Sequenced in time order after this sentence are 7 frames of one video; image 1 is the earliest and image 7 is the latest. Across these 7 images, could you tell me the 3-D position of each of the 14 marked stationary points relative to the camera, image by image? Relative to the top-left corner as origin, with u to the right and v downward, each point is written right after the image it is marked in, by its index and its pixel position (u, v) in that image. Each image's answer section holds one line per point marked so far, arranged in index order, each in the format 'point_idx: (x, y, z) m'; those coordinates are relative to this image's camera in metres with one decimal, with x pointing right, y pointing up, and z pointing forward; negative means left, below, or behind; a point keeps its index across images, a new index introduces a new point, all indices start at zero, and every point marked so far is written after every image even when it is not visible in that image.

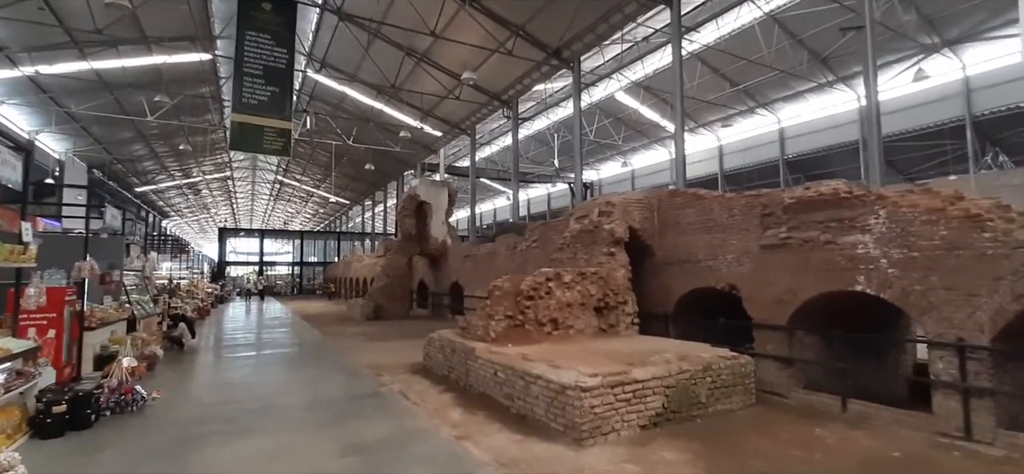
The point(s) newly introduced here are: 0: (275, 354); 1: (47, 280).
0: (-5.3, -2.6, +10.8) m
1: (-7.0, -0.6, +7.2) m
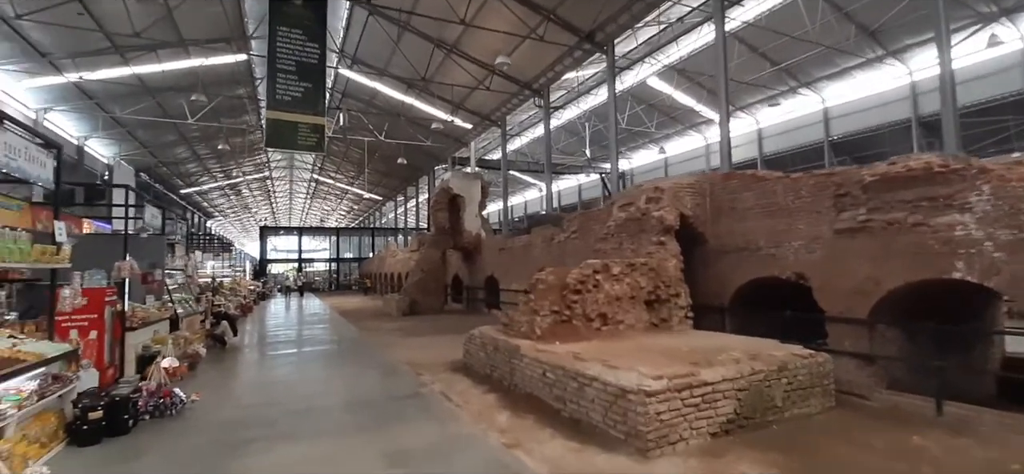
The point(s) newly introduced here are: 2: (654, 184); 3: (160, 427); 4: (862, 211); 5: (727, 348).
0: (-4.4, -2.5, +10.6) m
1: (-6.3, -0.7, +7.2) m
2: (+2.5, +0.9, +8.3) m
3: (-3.9, -2.1, +5.3) m
4: (+4.5, +0.3, +6.2) m
5: (+2.5, -1.3, +5.6) m
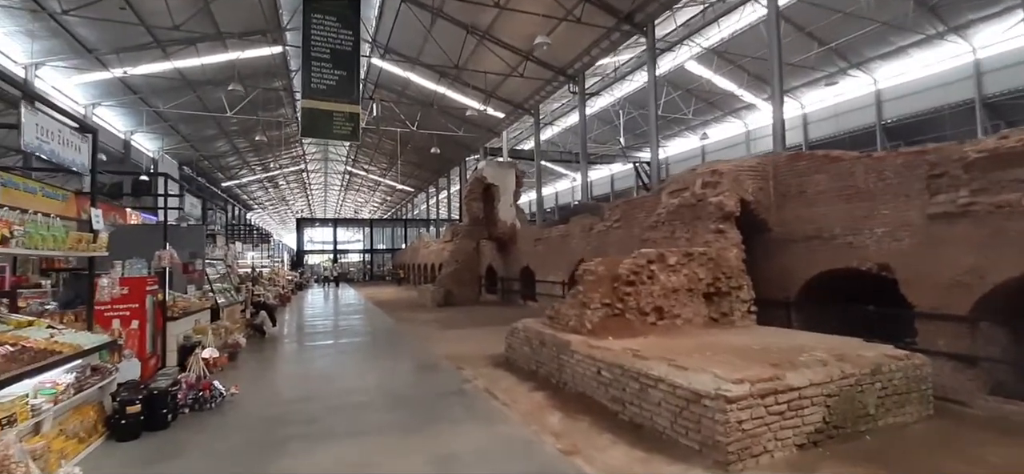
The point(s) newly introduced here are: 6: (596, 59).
0: (-3.5, -2.3, +10.5) m
1: (-5.7, -0.5, +7.1) m
2: (+3.2, +1.1, +7.7) m
3: (-3.3, -2.0, +5.1) m
4: (+5.1, +0.5, +5.4) m
5: (+3.1, -1.1, +5.0) m
6: (+3.3, +7.0, +18.9) m
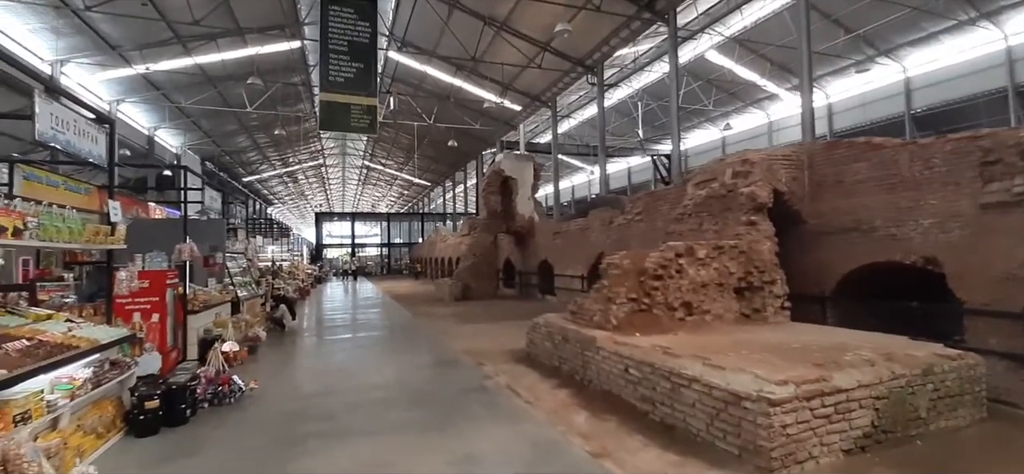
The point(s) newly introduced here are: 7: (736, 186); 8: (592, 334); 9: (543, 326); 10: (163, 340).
0: (-3.1, -2.2, +10.4) m
1: (-5.3, -0.4, +7.1) m
2: (+3.5, +1.2, +7.3) m
3: (-3.1, -1.9, +5.1) m
4: (+5.3, +0.6, +5.0) m
5: (+3.3, -1.1, +4.7) m
6: (+4.0, +7.2, +18.5) m
7: (+3.3, +0.8, +7.0) m
8: (+1.0, -1.2, +6.0) m
9: (+0.5, -1.3, +7.2) m
10: (-4.8, -1.4, +6.6) m
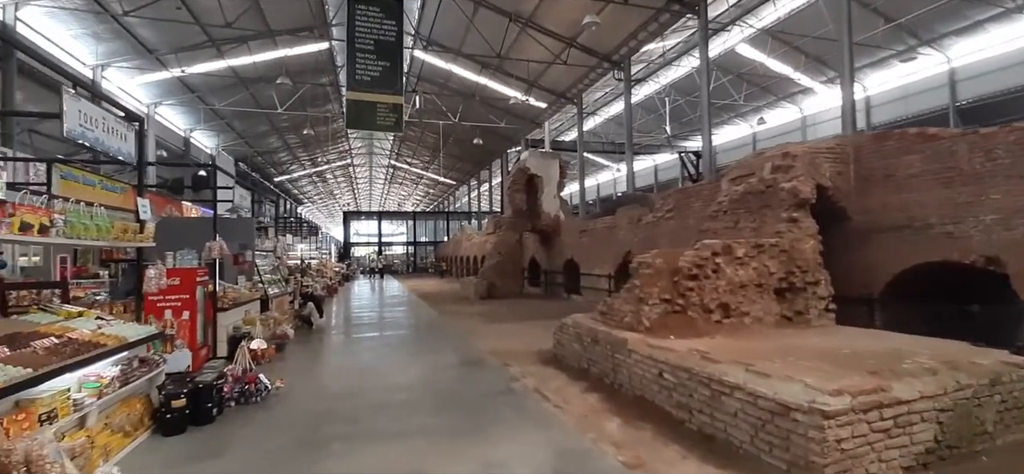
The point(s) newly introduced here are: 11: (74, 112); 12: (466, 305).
0: (-2.5, -2.1, +10.4) m
1: (-5.0, -0.4, +7.2) m
2: (+3.9, +1.3, +6.9) m
3: (-2.8, -1.9, +5.0) m
4: (+5.6, +0.6, +4.6) m
5: (+3.5, -1.0, +4.3) m
6: (+4.9, +7.3, +18.1) m
7: (+3.7, +0.8, +6.7) m
8: (+1.3, -1.2, +5.7) m
9: (+0.9, -1.3, +7.0) m
10: (-4.4, -1.4, +6.7) m
11: (-3.7, +1.0, +4.0) m
12: (-1.6, -2.3, +16.5) m
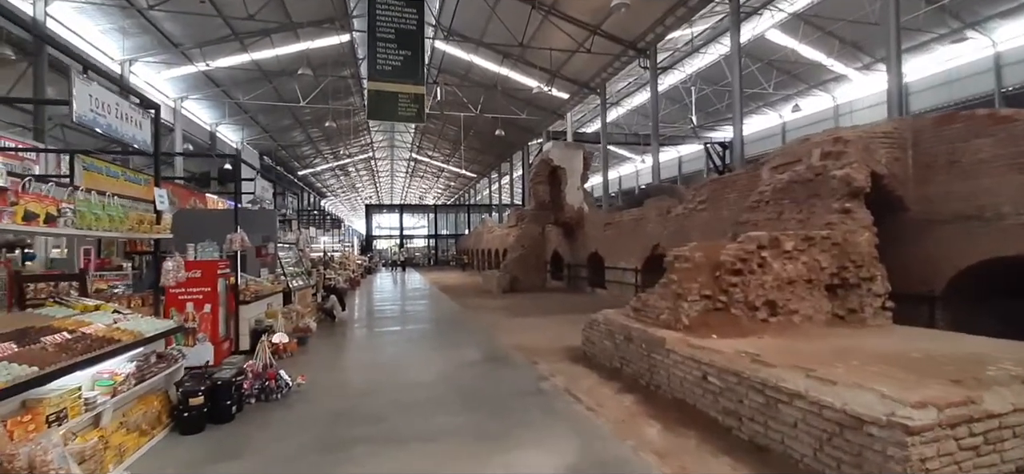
0: (-2.0, -2.0, +10.2) m
1: (-4.6, -0.2, +7.0) m
2: (+4.3, +1.4, +6.4) m
3: (-2.5, -1.8, +4.8) m
4: (+5.9, +0.7, +4.0) m
5: (+3.8, -1.0, +3.8) m
6: (+5.8, +7.5, +17.4) m
7: (+4.0, +0.9, +6.2) m
8: (+1.6, -1.1, +5.4) m
9: (+1.2, -1.2, +6.7) m
10: (-4.1, -1.3, +6.5) m
11: (-3.4, +1.1, +3.8) m
12: (-0.8, -2.1, +16.2) m
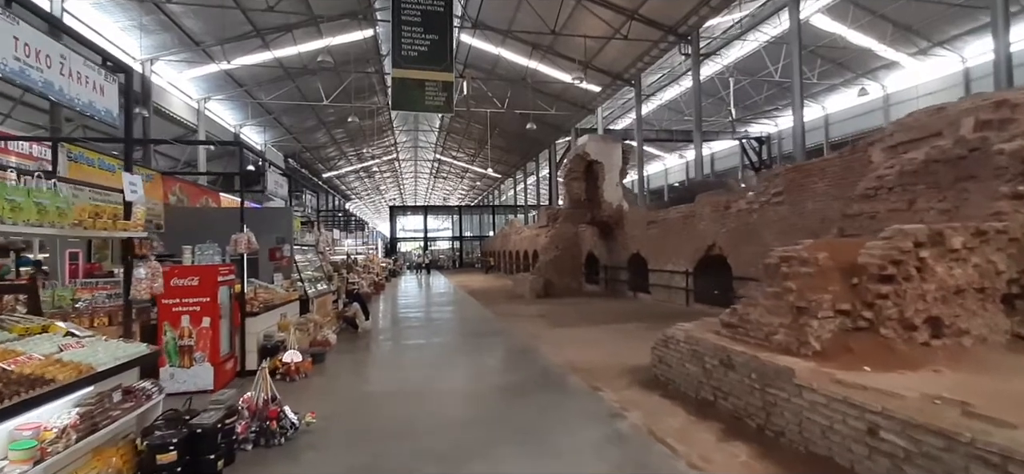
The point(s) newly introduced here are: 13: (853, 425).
0: (-1.2, -2.0, +9.0) m
1: (-3.9, -0.2, +6.0) m
2: (+4.9, +1.4, +5.0) m
3: (-1.9, -1.8, +3.7) m
4: (+6.4, +0.7, +2.5) m
5: (+4.3, -0.9, +2.4) m
6: (+6.9, +7.6, +15.9) m
7: (+4.6, +0.9, +4.7) m
8: (+2.2, -1.0, +4.0) m
9: (+1.9, -1.2, +5.3) m
10: (-3.4, -1.3, +5.5) m
11: (-2.9, +1.1, +2.7) m
12: (+0.3, -2.1, +15.0) m
13: (+2.3, -1.3, +3.2) m
